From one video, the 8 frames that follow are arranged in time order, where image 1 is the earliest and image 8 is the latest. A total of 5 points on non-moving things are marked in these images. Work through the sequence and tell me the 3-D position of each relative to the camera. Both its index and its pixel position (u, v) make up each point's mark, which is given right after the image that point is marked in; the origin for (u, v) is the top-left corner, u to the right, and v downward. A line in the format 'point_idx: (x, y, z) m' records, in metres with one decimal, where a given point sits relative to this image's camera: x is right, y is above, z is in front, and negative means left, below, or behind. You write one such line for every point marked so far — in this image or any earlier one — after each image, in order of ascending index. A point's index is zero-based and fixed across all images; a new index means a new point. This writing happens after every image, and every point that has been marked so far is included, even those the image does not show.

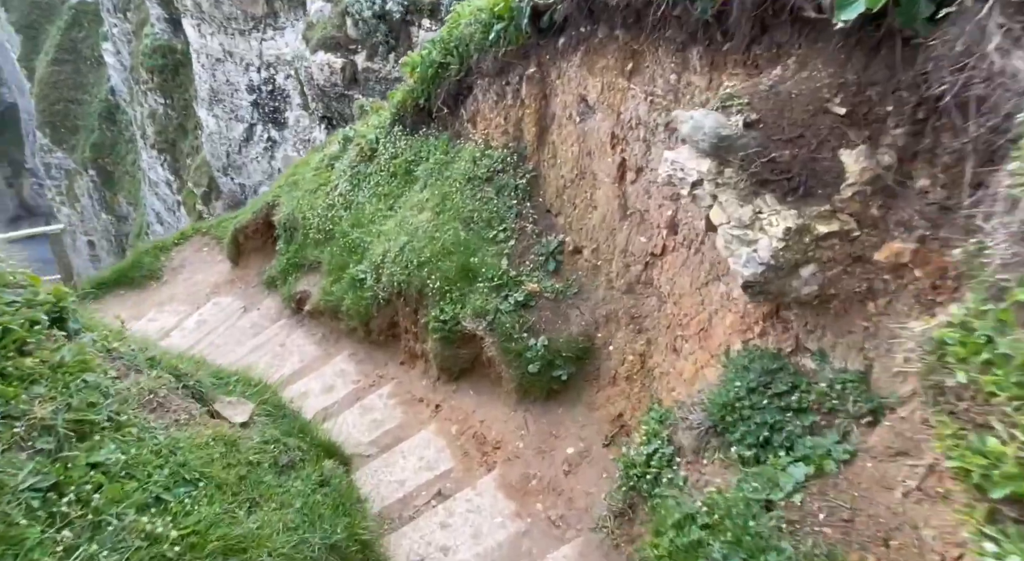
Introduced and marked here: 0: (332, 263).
0: (-1.1, +0.1, +3.8) m
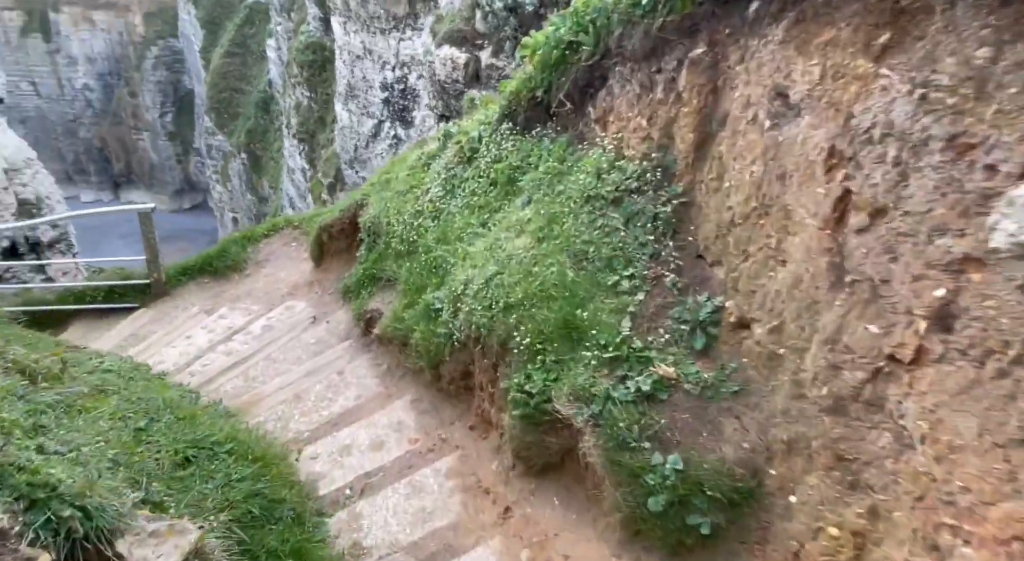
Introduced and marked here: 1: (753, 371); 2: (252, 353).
0: (-0.5, 0.0, +3.1) m
1: (+0.6, -0.2, +1.6) m
2: (-1.6, -0.4, +3.7) m
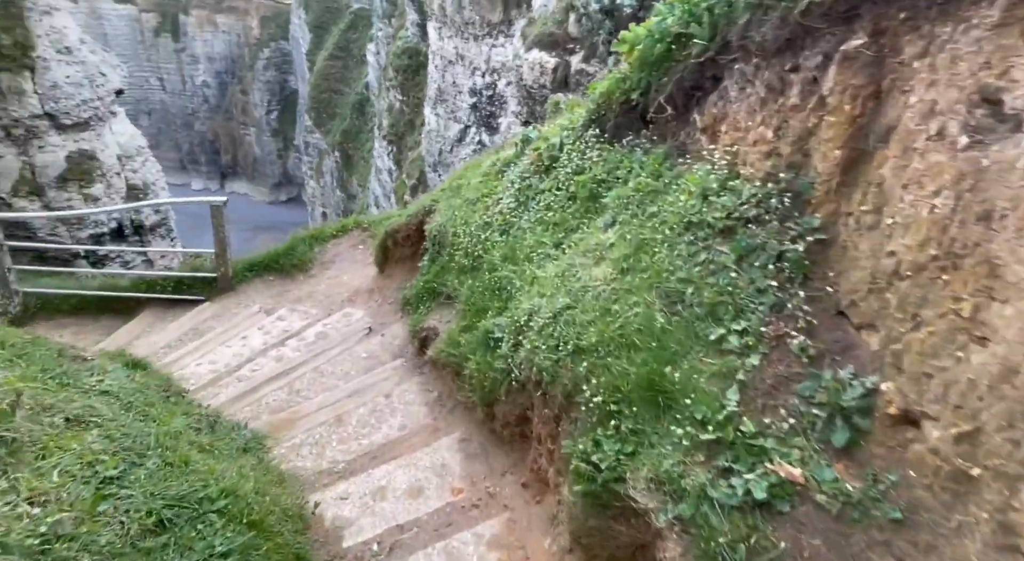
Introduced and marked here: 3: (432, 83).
0: (-0.2, -0.1, +2.8) m
1: (+0.8, -0.4, +1.1) m
2: (-1.2, -0.5, +3.5) m
3: (-2.3, +5.6, +17.4) m
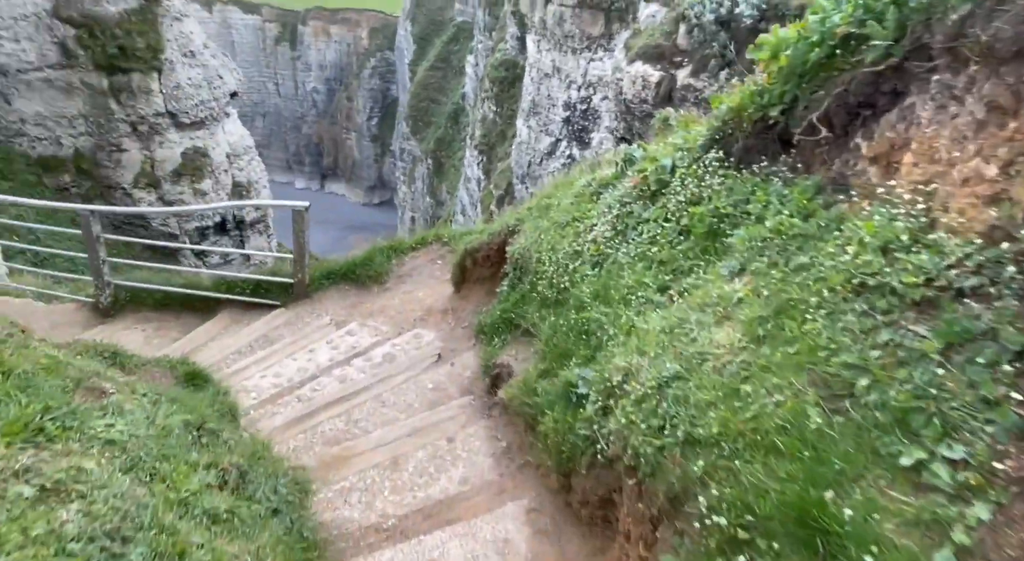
0: (+0.2, -0.2, +2.4) m
1: (+0.9, -0.6, +0.6) m
2: (-0.8, -0.6, +3.2) m
3: (+0.4, +5.2, +17.3) m
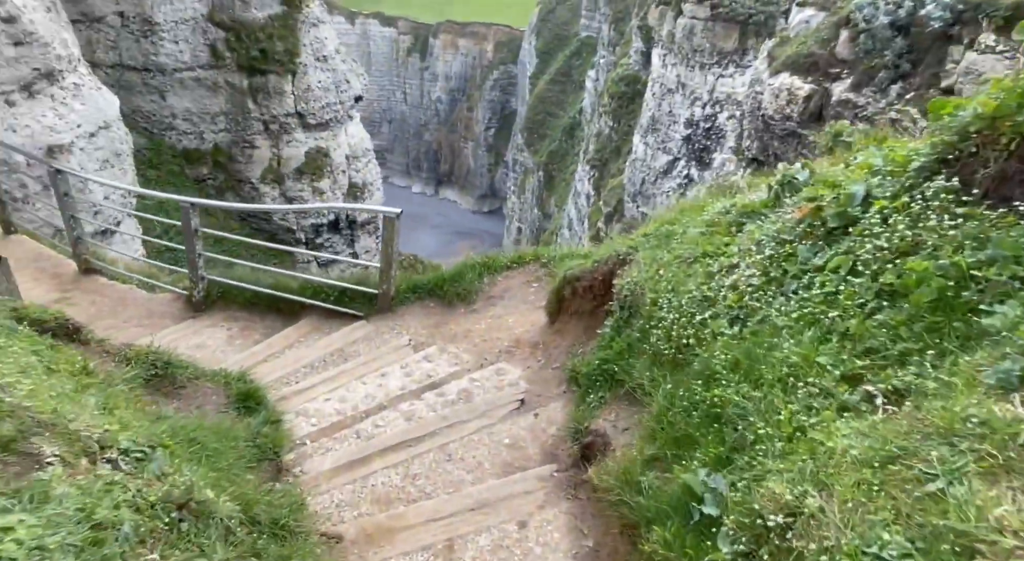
0: (+0.4, -0.4, +1.8) m
1: (+0.8, -0.7, -0.1) m
2: (-0.4, -0.7, +2.7) m
3: (+3.6, +4.6, +16.5) m
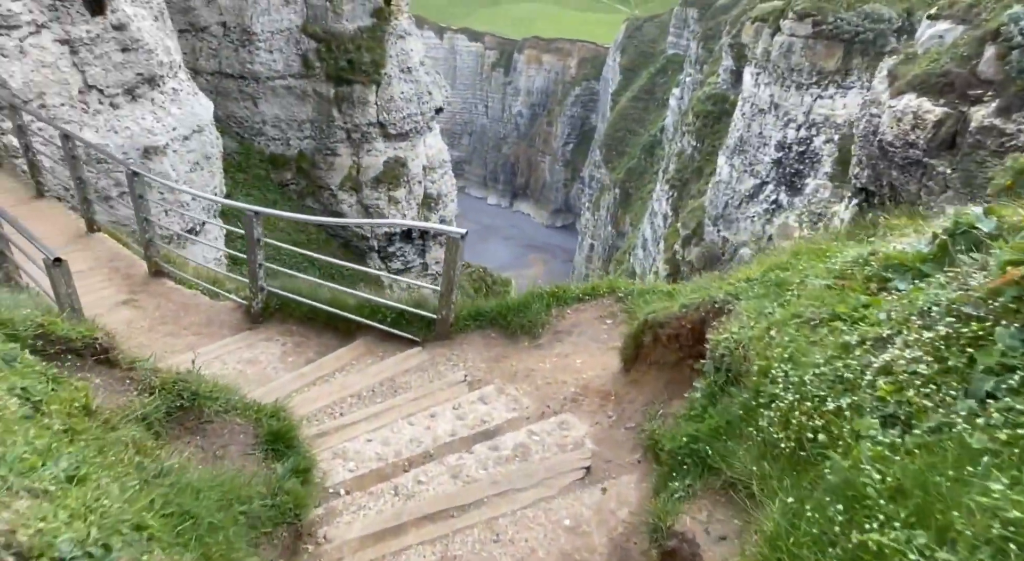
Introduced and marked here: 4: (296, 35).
0: (+0.6, -0.6, +1.3) m
1: (+0.7, -0.9, -0.6) m
2: (-0.1, -0.8, +2.3) m
3: (+5.7, +3.8, +15.6) m
4: (-5.3, +6.0, +15.0) m
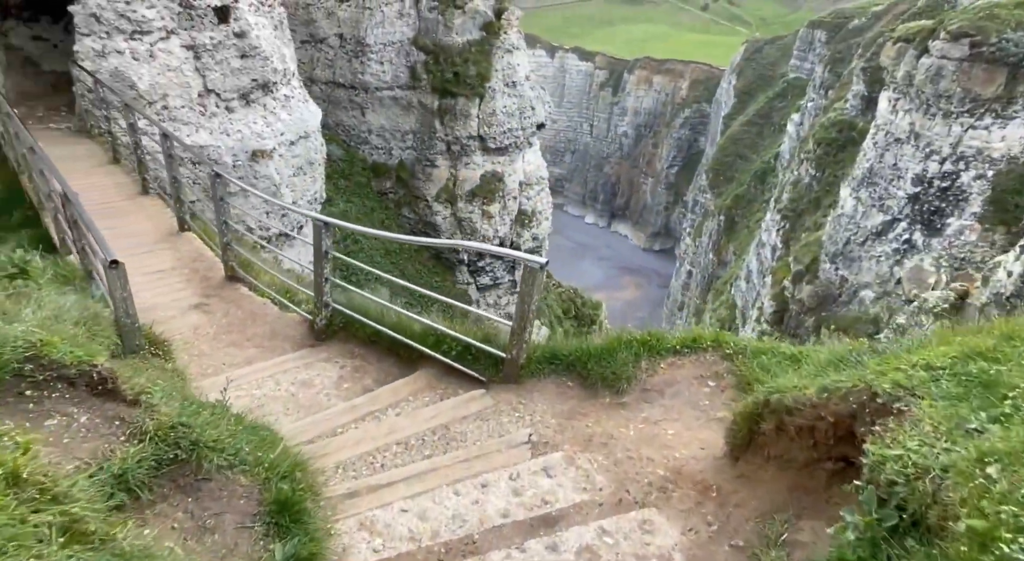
0: (+0.6, -0.8, +0.6) m
1: (+0.4, -1.0, -1.3) m
2: (0.0, -1.0, +1.7) m
3: (+8.1, +2.8, +14.1) m
4: (-2.6, +5.8, +15.2) m
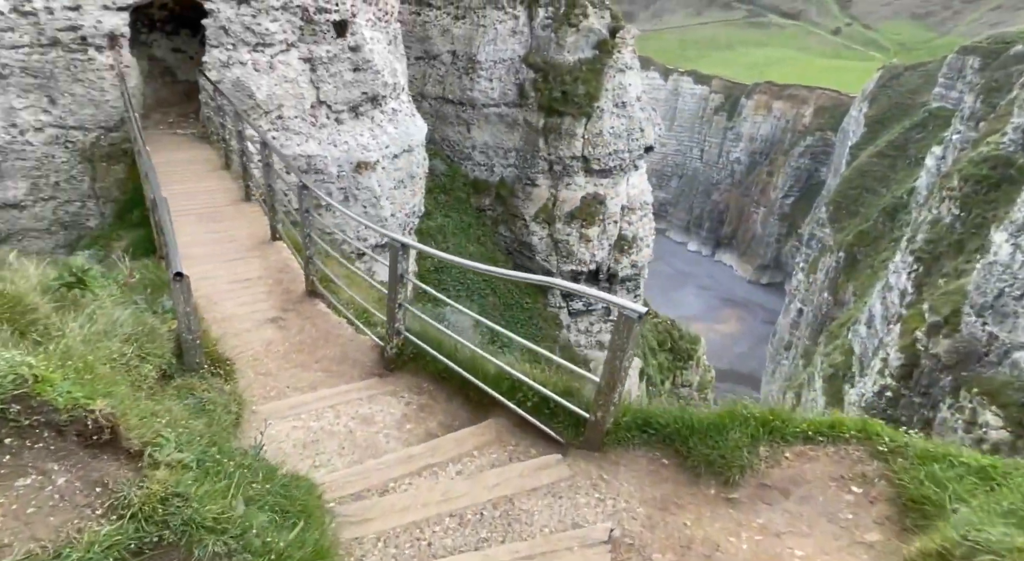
0: (+0.5, -0.9, 0.0) m
1: (0.0, -1.1, -1.9) m
2: (+0.1, -1.2, +1.1) m
3: (+10.3, +1.6, +12.2) m
4: (+0.1, +5.3, +15.0) m
